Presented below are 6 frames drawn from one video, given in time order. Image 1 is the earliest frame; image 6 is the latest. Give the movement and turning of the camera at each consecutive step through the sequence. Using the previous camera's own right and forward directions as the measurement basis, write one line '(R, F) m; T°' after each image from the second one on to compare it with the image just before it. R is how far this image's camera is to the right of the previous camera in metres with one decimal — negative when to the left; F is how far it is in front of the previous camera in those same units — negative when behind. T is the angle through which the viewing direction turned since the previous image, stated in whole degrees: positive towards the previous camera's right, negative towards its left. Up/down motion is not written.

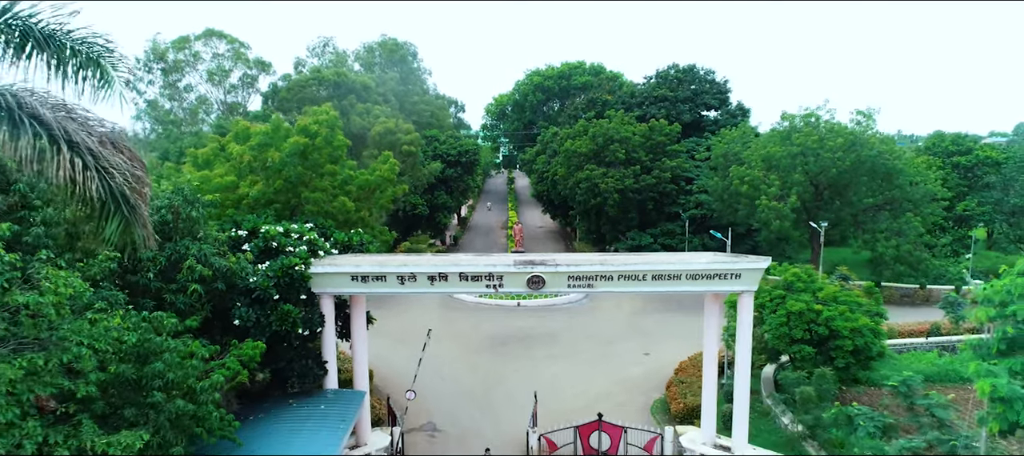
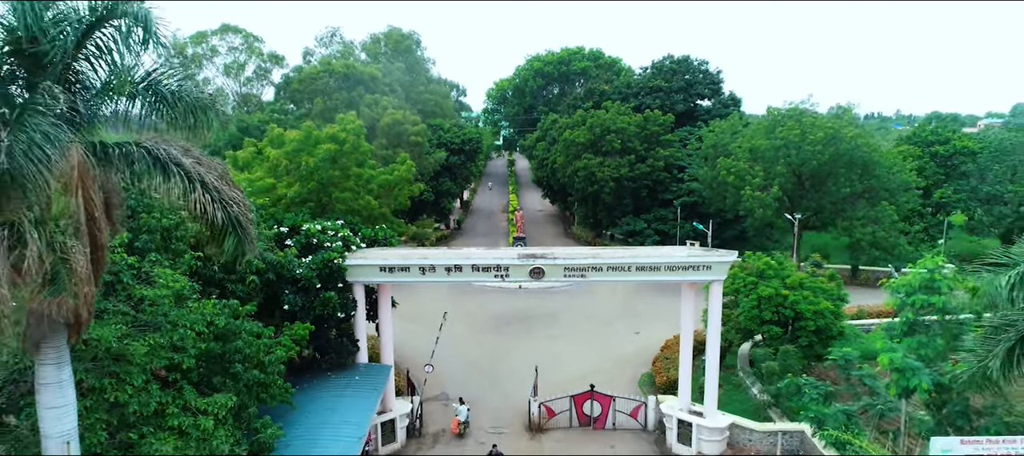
(-0.1, -1.8) m; 0°
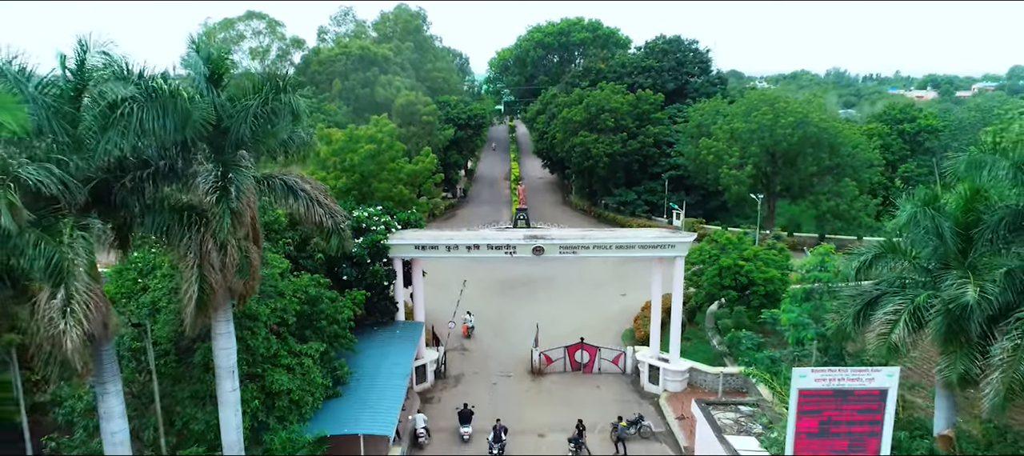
(-0.2, -3.3) m; 0°
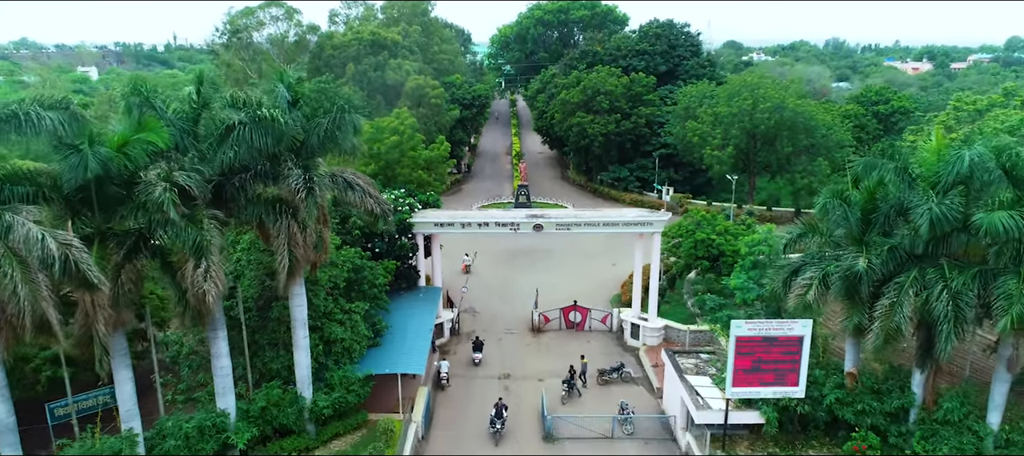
(-0.1, -3.0) m; 0°
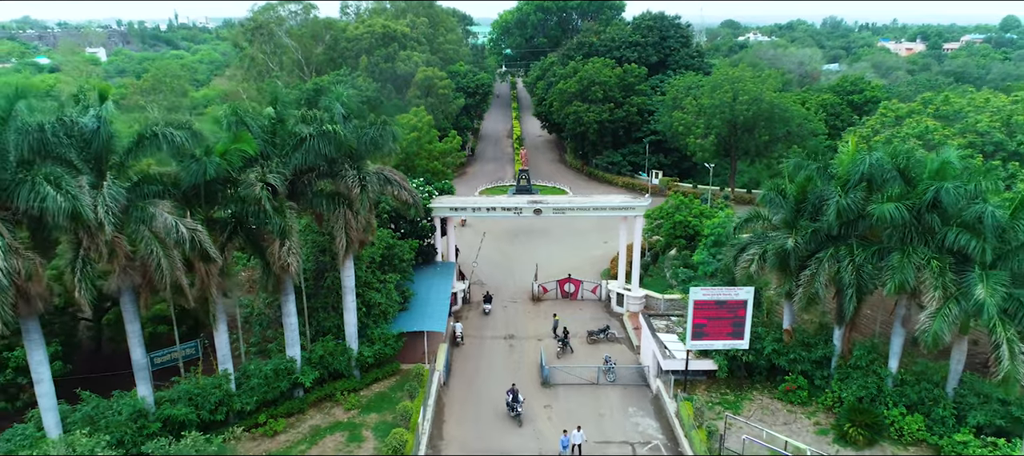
(-0.1, -3.3) m; 0°
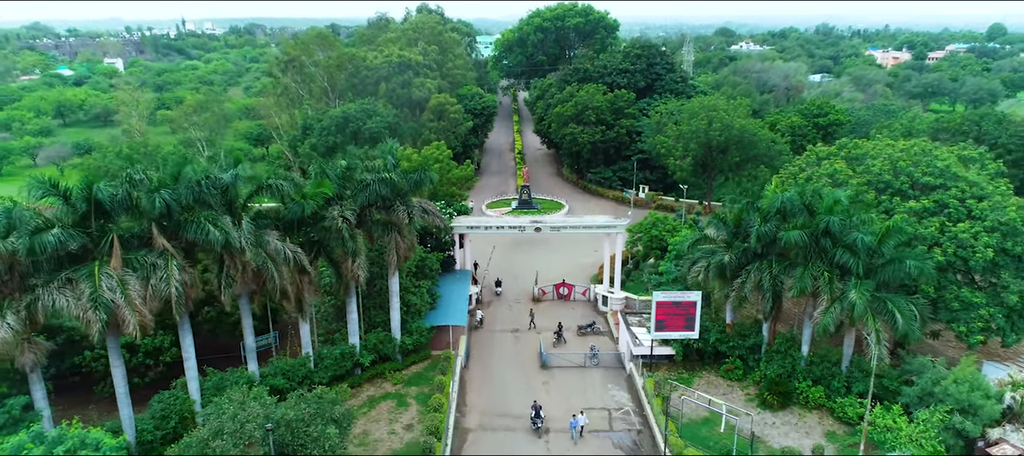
(-0.2, -5.2) m; 0°
